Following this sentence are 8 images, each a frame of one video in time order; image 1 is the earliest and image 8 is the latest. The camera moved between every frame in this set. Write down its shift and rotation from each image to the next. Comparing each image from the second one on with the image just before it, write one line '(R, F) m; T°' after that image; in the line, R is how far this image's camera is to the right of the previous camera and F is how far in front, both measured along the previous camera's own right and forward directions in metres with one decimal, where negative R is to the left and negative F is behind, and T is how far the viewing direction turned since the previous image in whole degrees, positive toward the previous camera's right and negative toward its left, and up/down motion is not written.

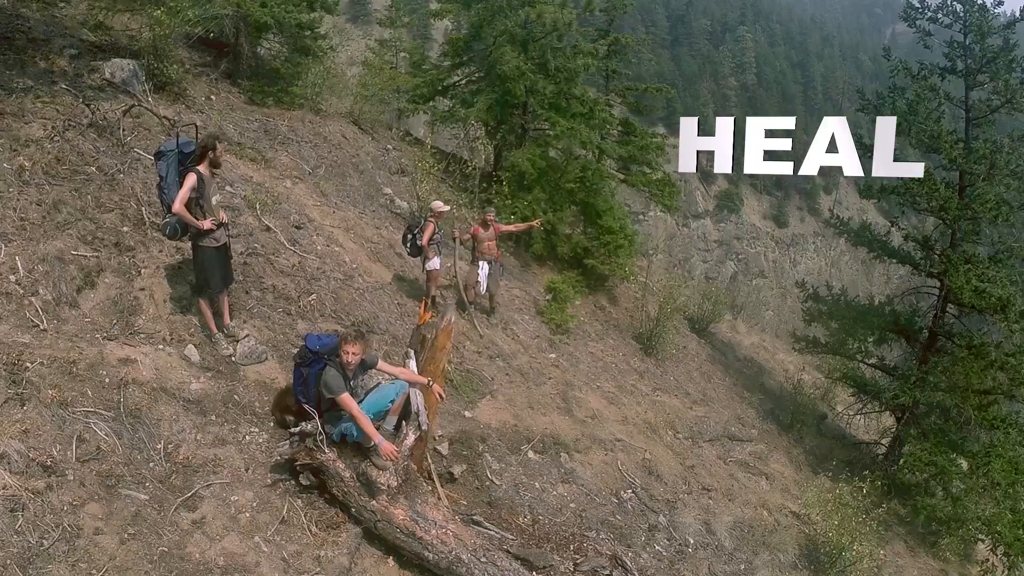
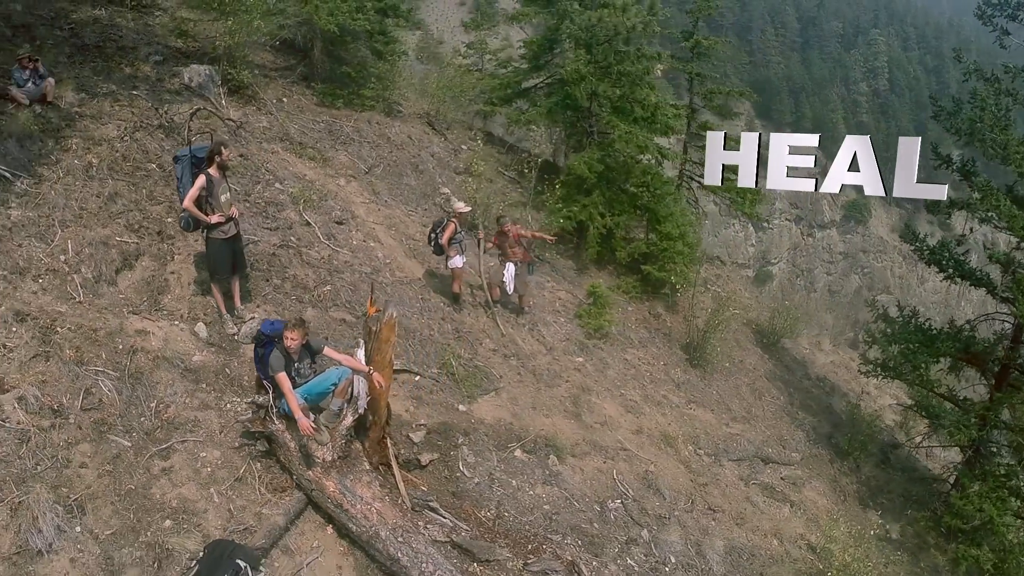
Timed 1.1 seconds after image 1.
(+1.3, -0.1) m; -10°
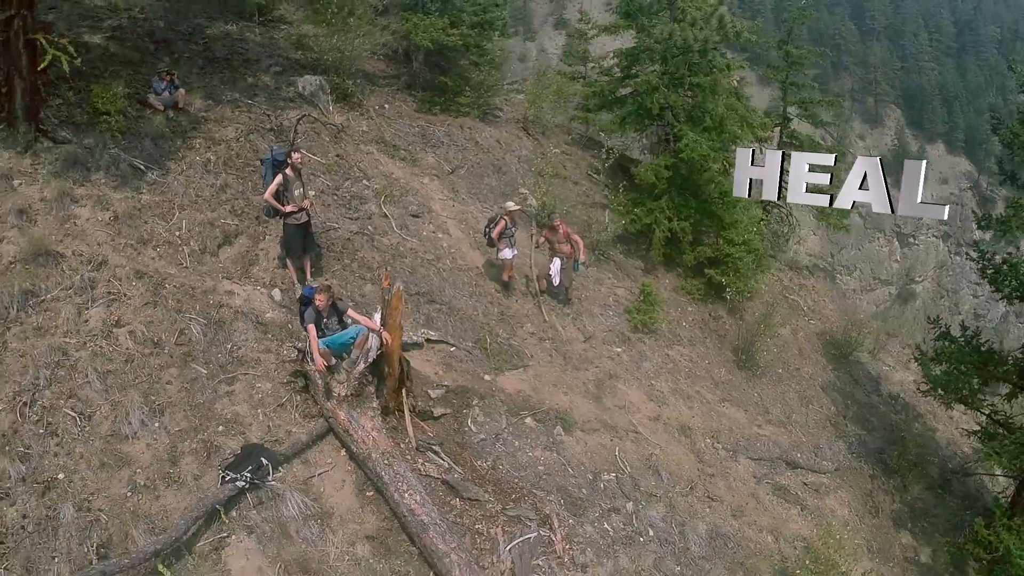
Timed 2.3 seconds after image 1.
(+1.3, -0.9) m; -11°
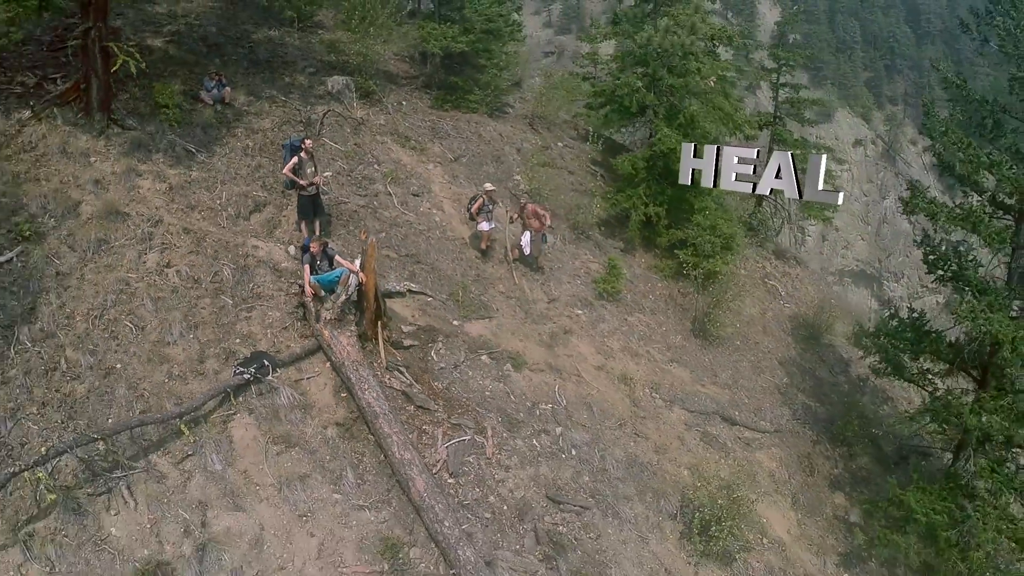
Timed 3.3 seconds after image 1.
(+1.3, -1.7) m; -5°
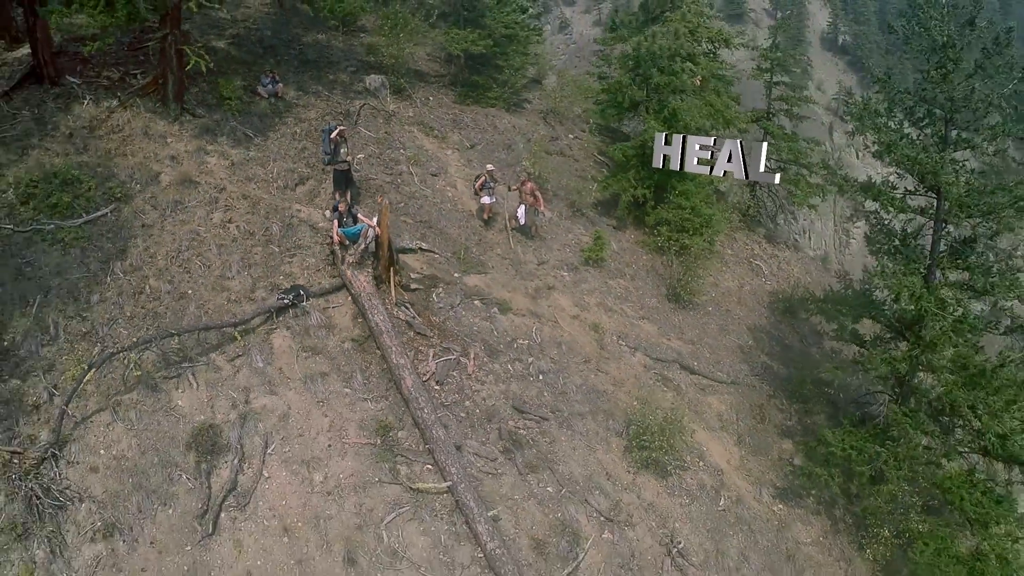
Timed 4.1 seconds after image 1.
(+1.1, -2.1) m; -4°
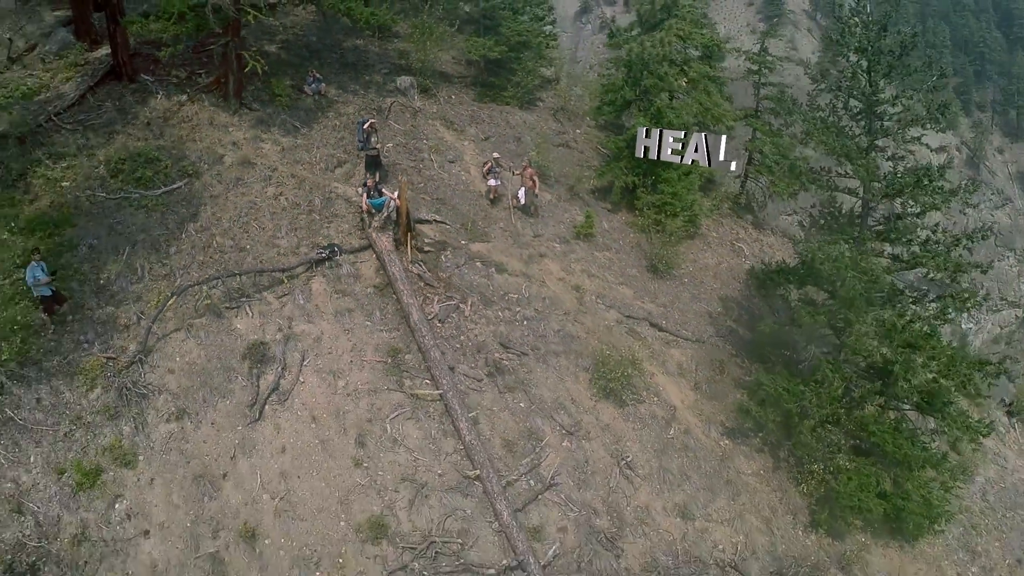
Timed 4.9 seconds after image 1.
(+0.9, -2.3) m; -3°
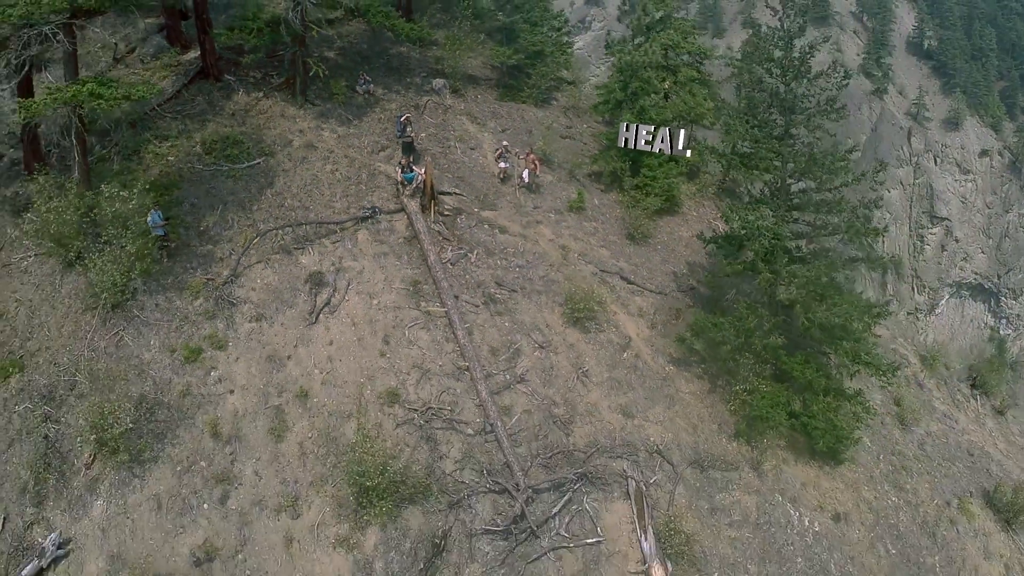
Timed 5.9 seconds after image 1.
(+1.4, -3.8) m; -4°
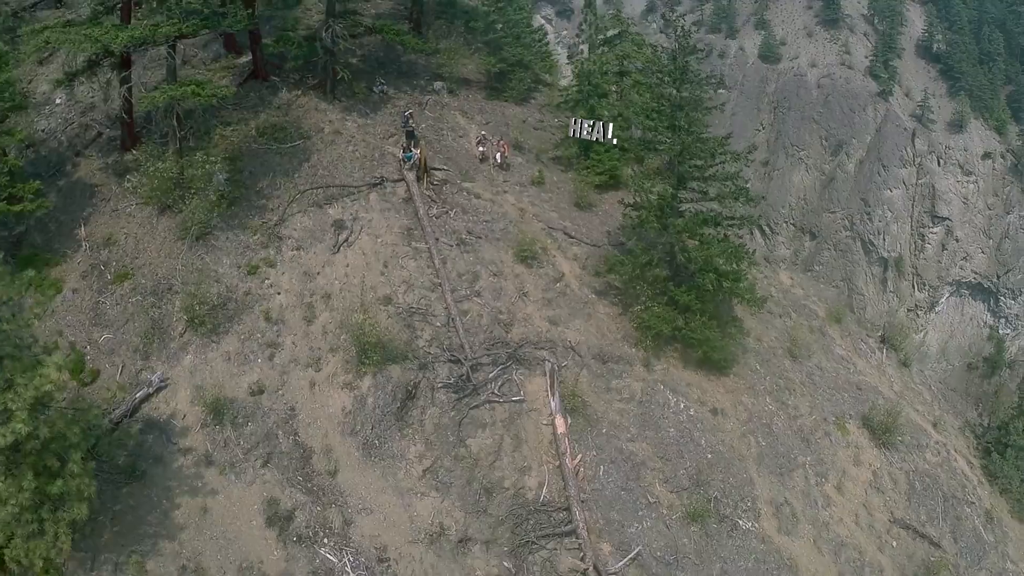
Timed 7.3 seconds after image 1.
(+2.3, -6.2) m; -3°
